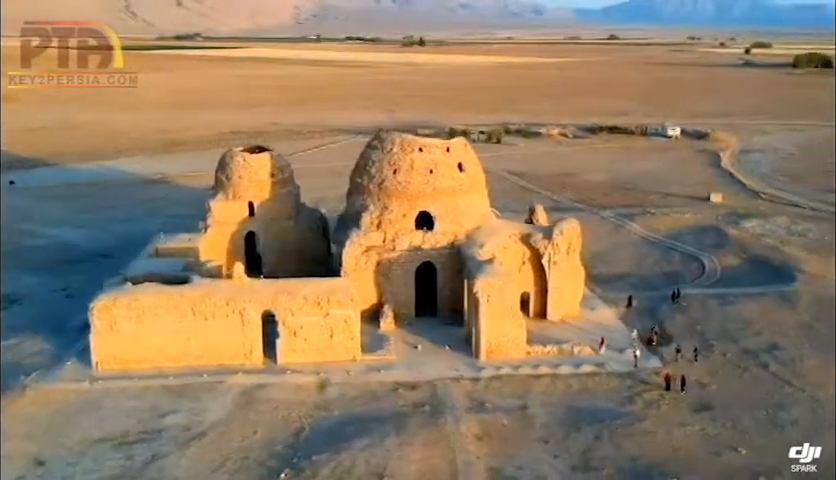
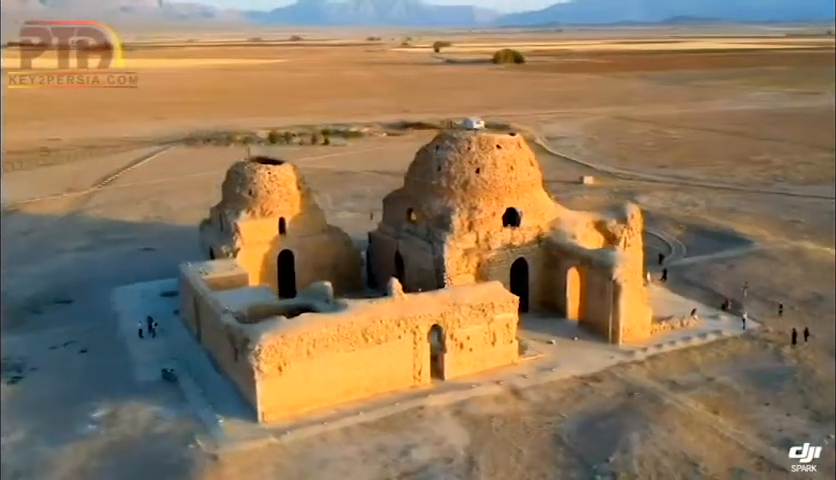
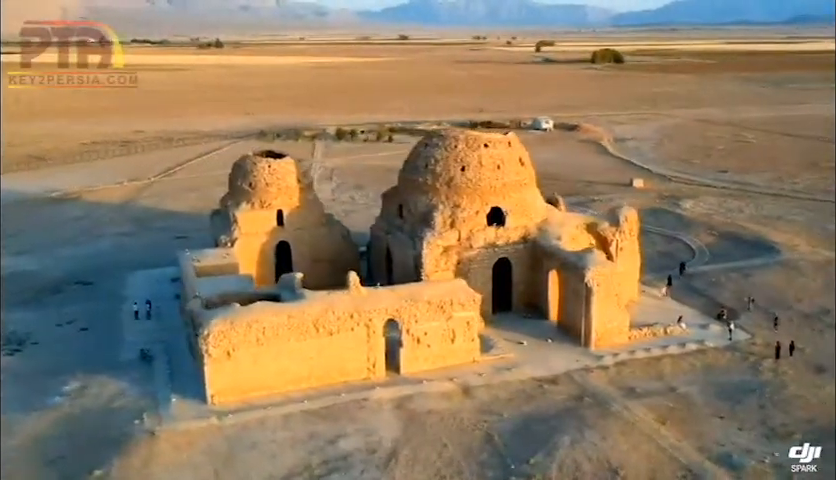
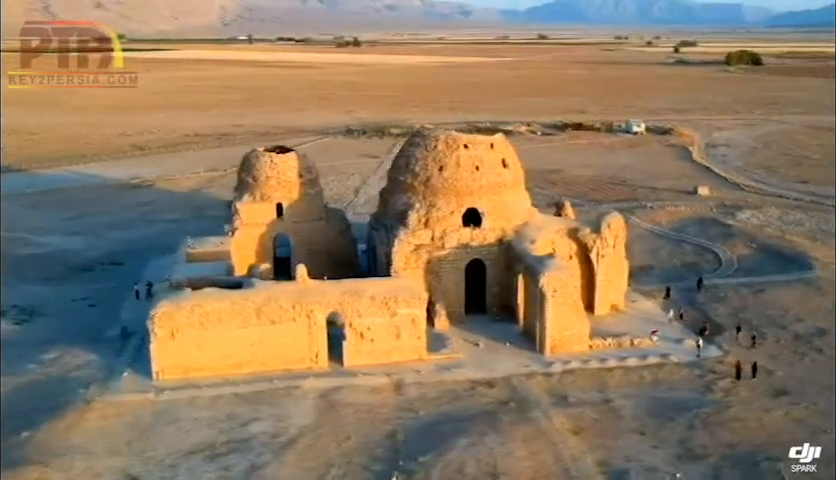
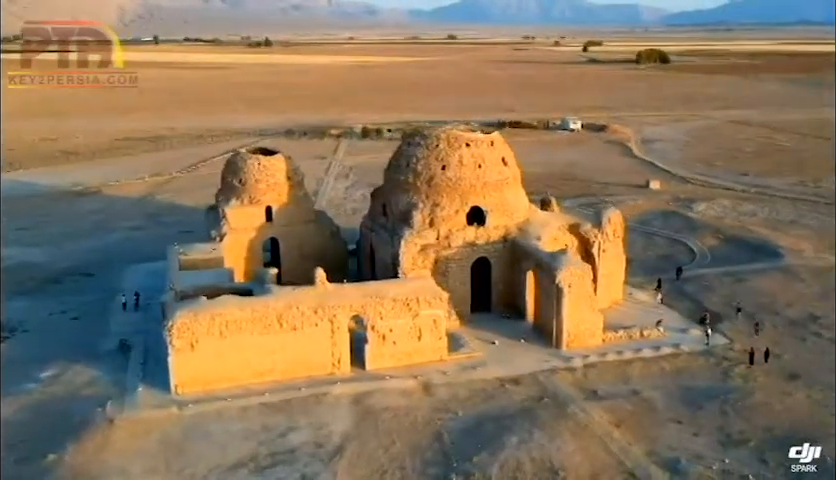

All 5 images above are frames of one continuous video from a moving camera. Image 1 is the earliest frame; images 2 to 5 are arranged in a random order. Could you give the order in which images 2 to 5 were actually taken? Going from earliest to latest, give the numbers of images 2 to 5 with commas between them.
4, 5, 3, 2
